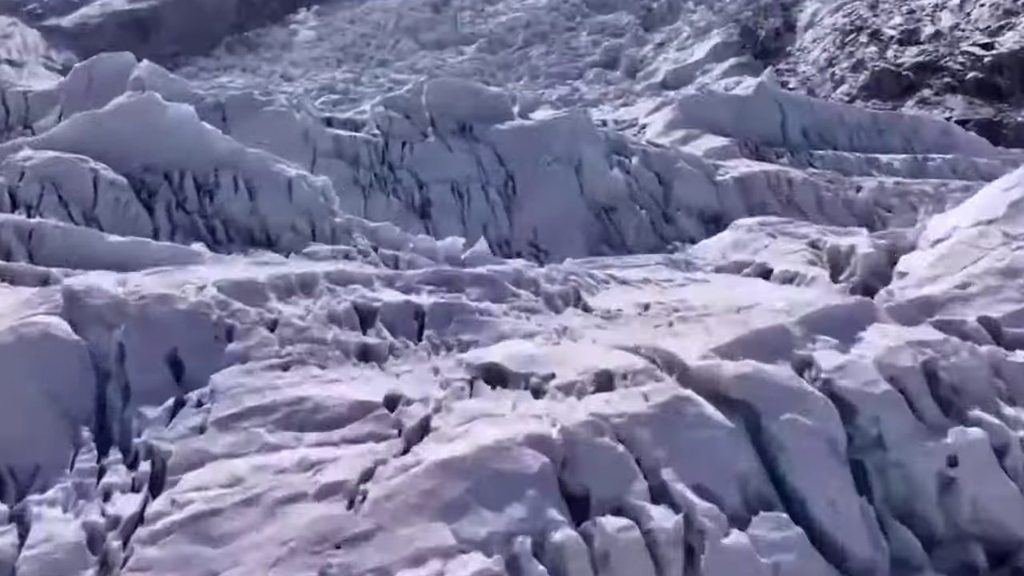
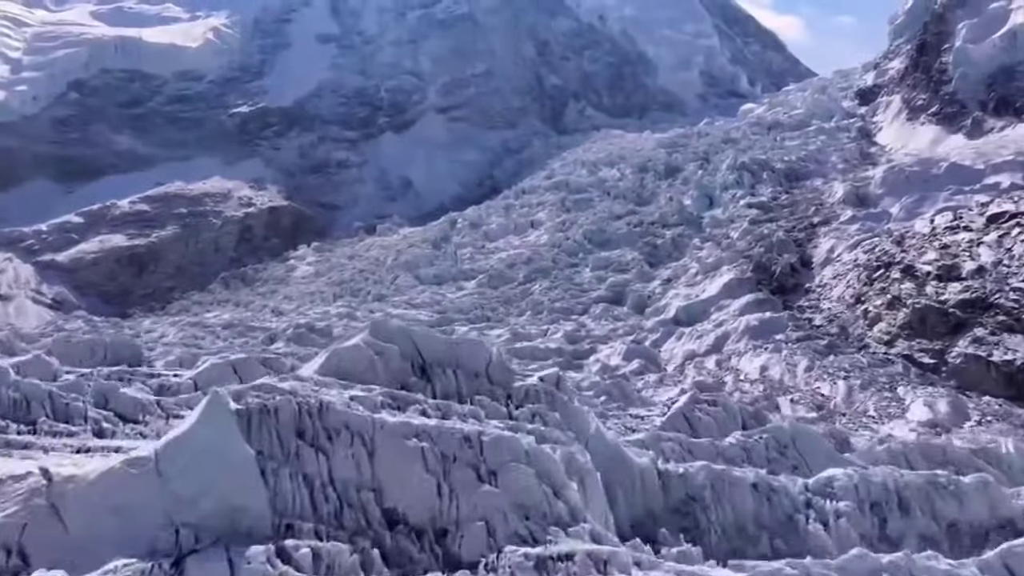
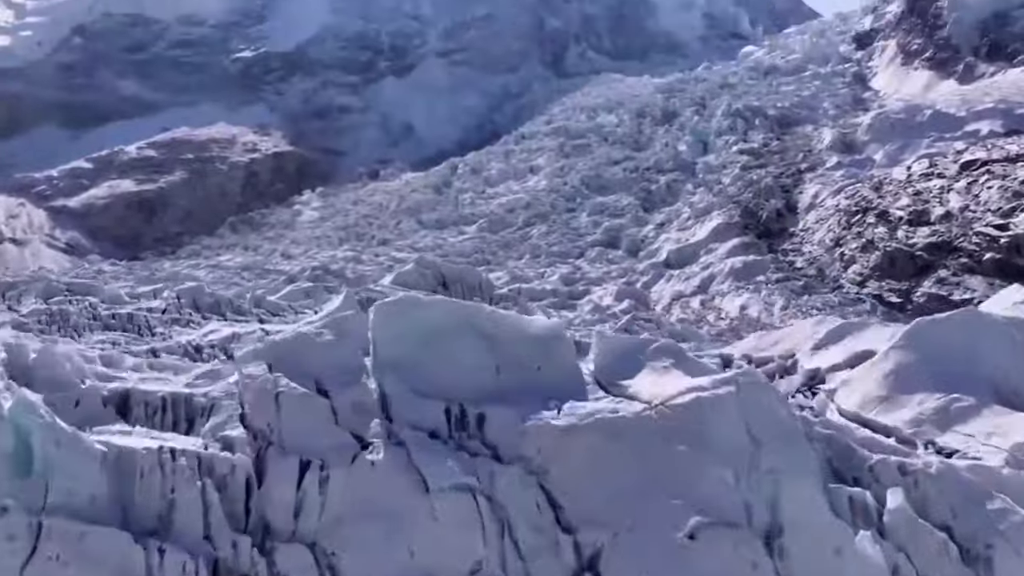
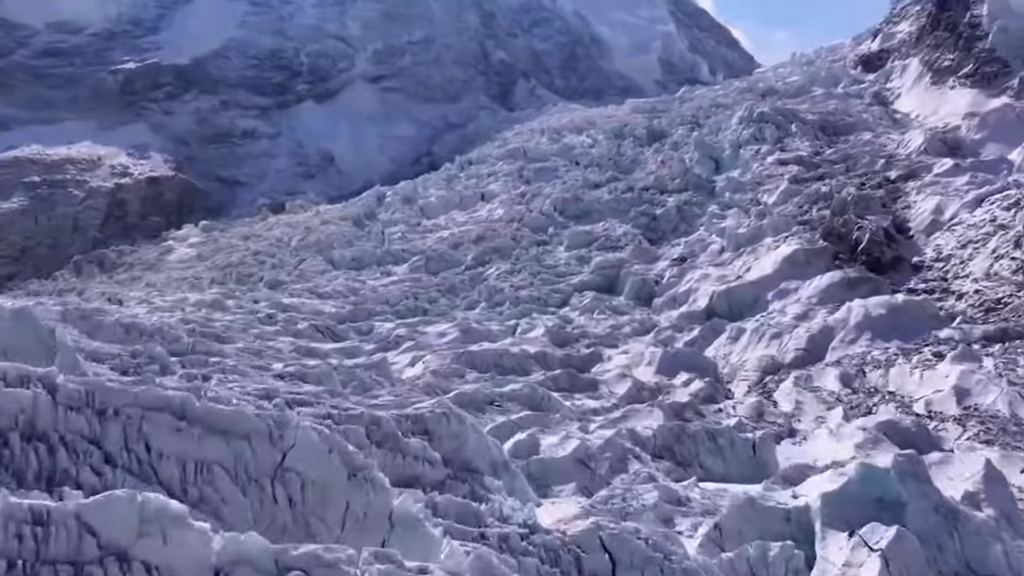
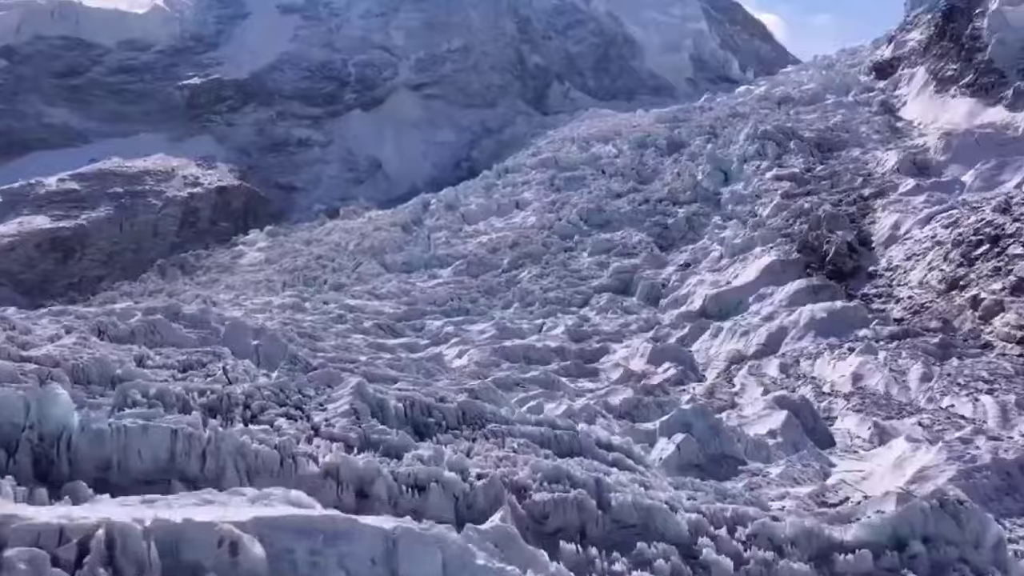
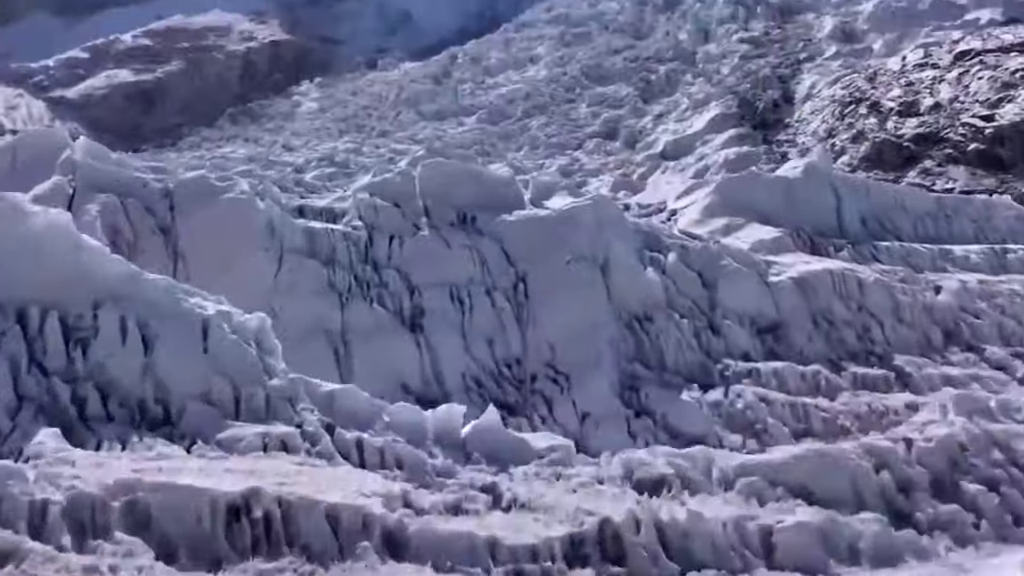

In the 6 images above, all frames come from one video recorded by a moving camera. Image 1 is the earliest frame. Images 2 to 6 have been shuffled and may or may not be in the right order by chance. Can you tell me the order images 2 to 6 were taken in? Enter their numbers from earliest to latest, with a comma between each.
6, 3, 2, 5, 4
